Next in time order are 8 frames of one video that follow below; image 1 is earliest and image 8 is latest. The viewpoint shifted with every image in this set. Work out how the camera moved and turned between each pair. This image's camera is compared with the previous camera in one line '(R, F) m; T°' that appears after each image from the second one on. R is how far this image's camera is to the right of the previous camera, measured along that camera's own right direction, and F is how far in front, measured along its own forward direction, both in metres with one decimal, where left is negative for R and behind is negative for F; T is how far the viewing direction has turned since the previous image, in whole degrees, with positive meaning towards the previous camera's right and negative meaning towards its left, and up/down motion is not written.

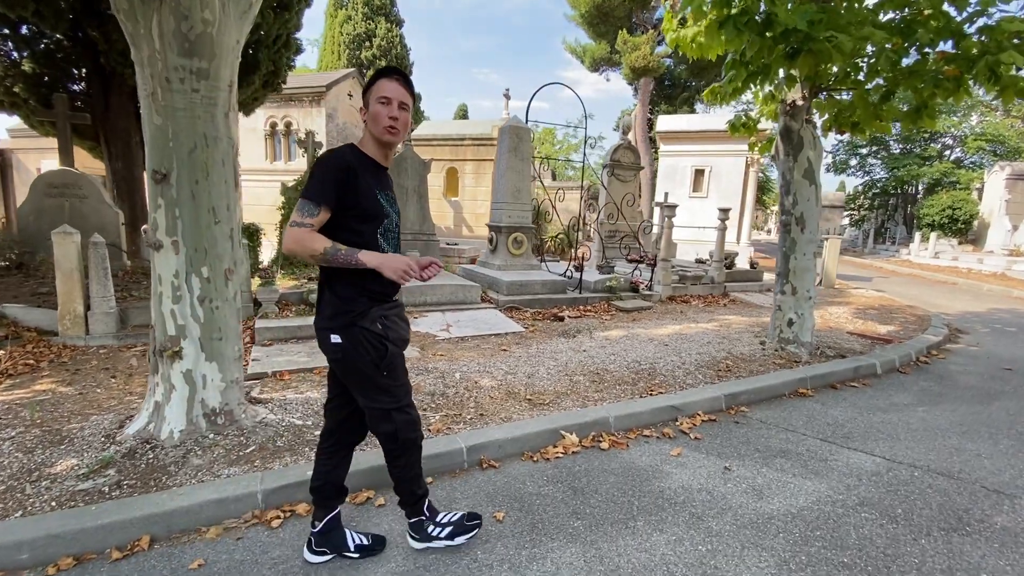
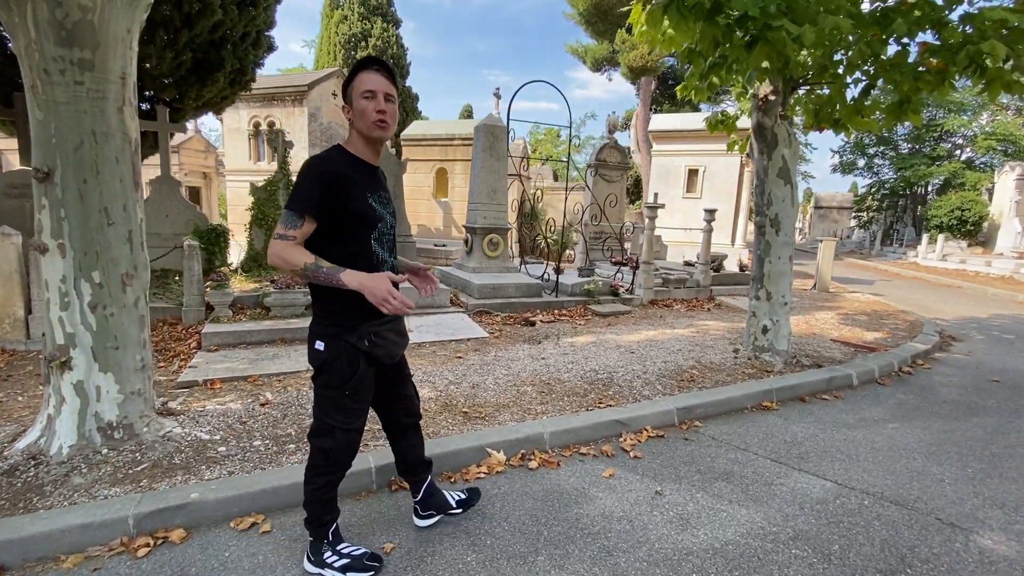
(+0.5, +0.2) m; -1°
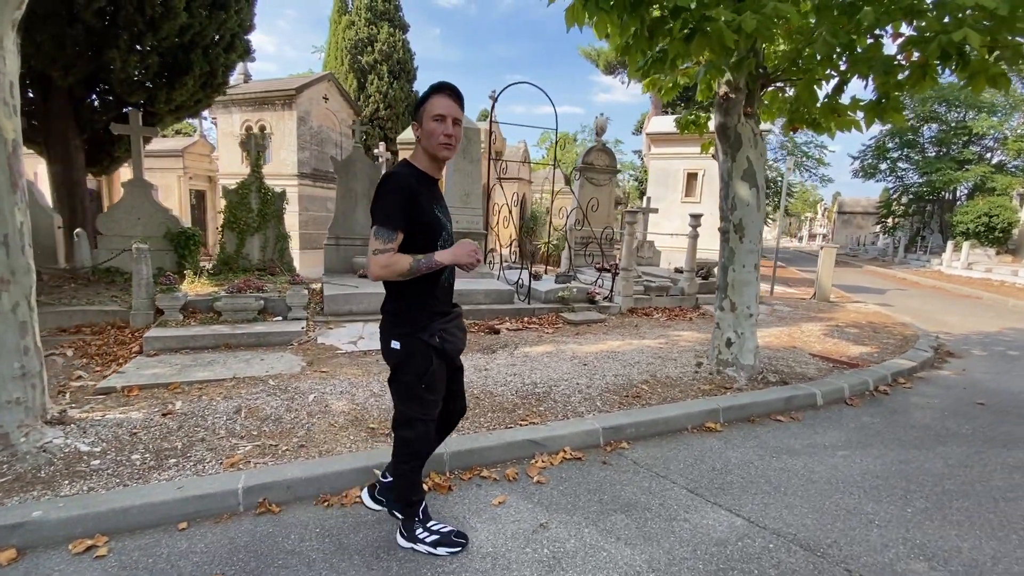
(+0.7, +0.2) m; -3°
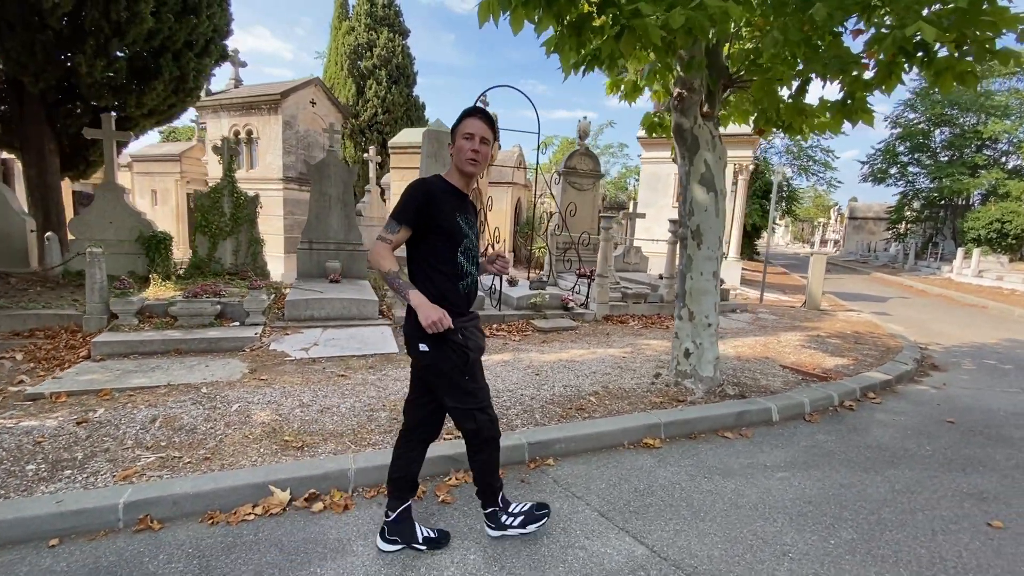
(+0.6, +0.1) m; -2°
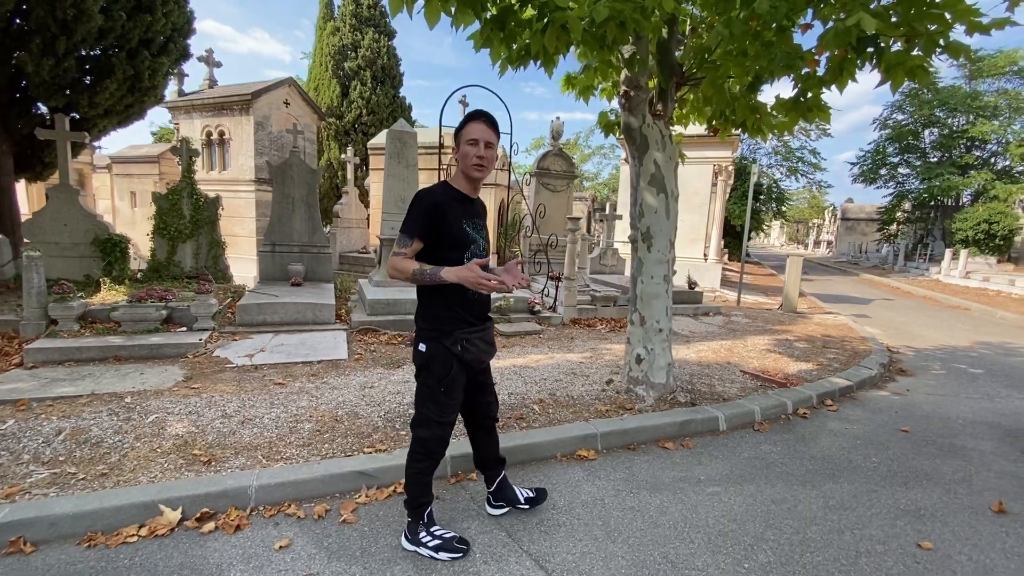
(+0.5, +0.1) m; 0°
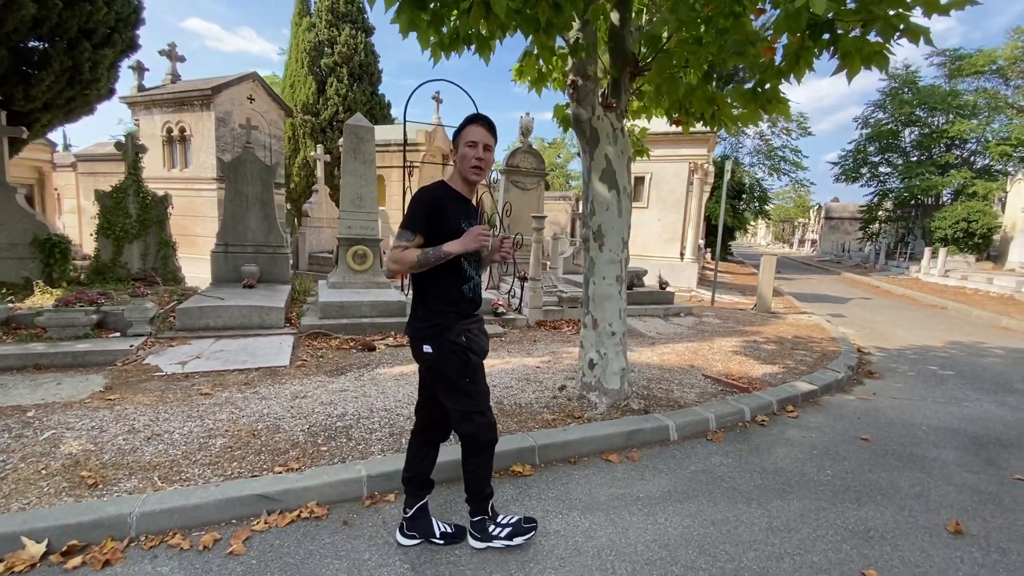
(+0.4, +0.2) m; +1°
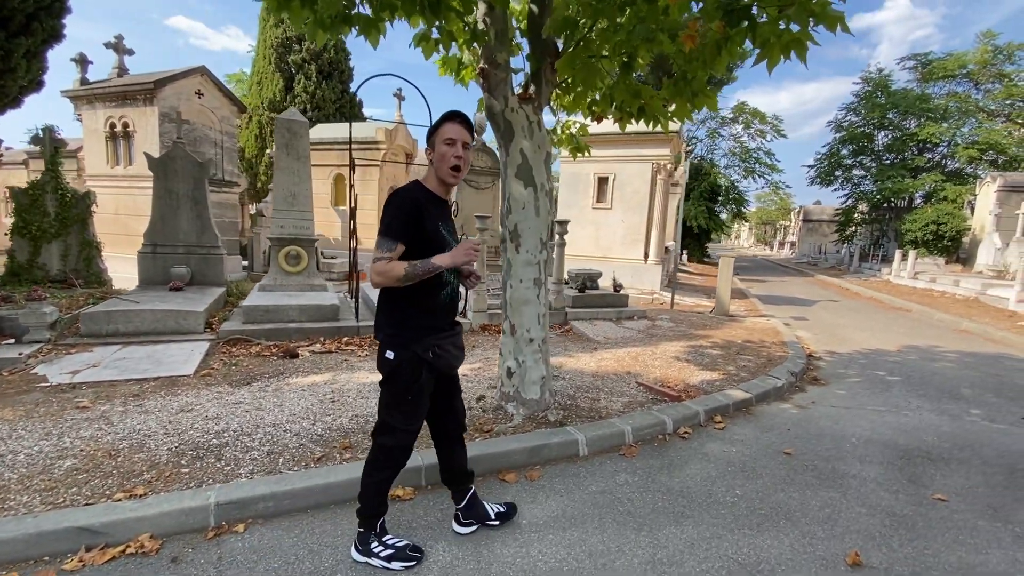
(+0.6, +0.2) m; +1°
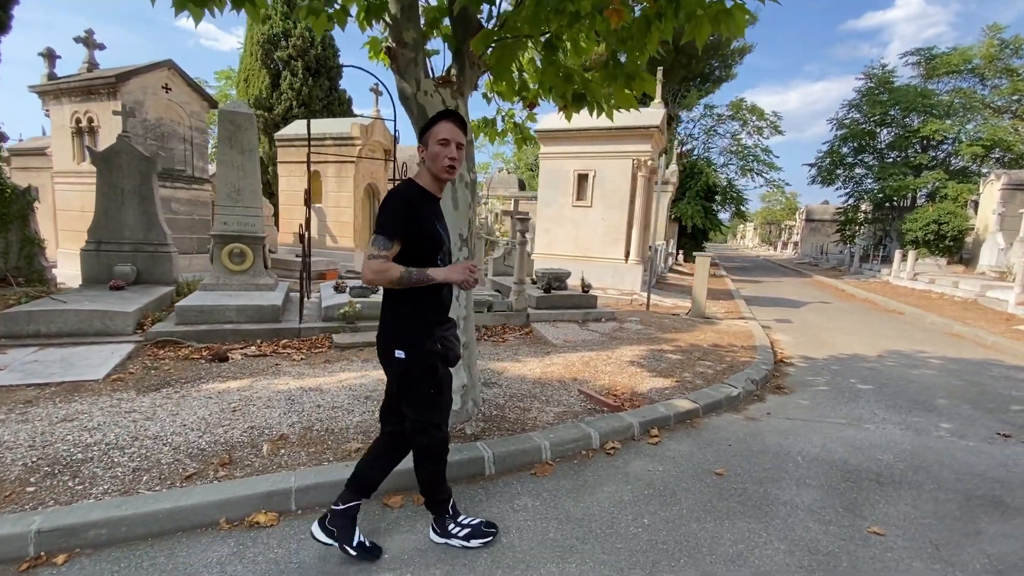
(+0.6, +0.3) m; -1°
